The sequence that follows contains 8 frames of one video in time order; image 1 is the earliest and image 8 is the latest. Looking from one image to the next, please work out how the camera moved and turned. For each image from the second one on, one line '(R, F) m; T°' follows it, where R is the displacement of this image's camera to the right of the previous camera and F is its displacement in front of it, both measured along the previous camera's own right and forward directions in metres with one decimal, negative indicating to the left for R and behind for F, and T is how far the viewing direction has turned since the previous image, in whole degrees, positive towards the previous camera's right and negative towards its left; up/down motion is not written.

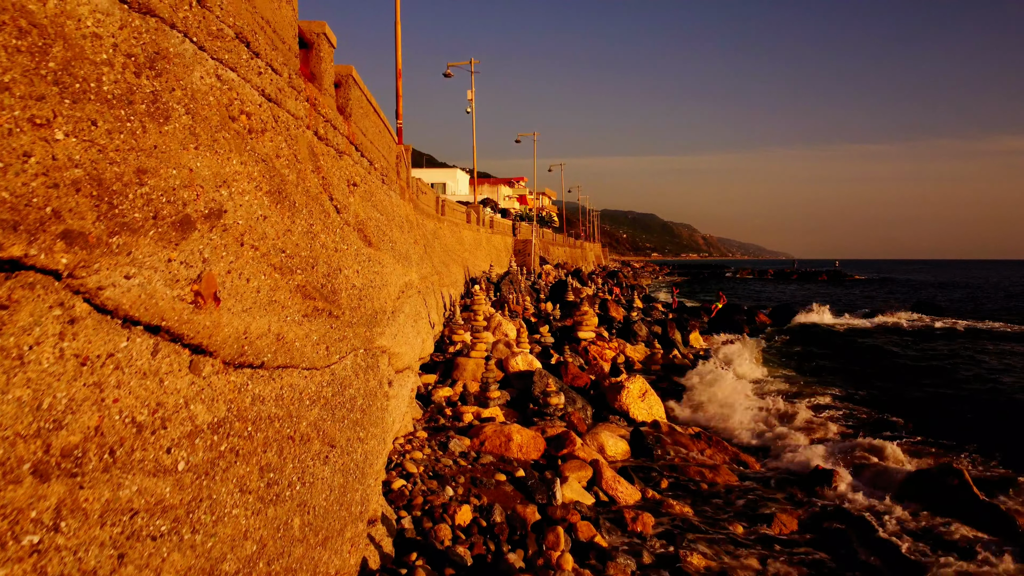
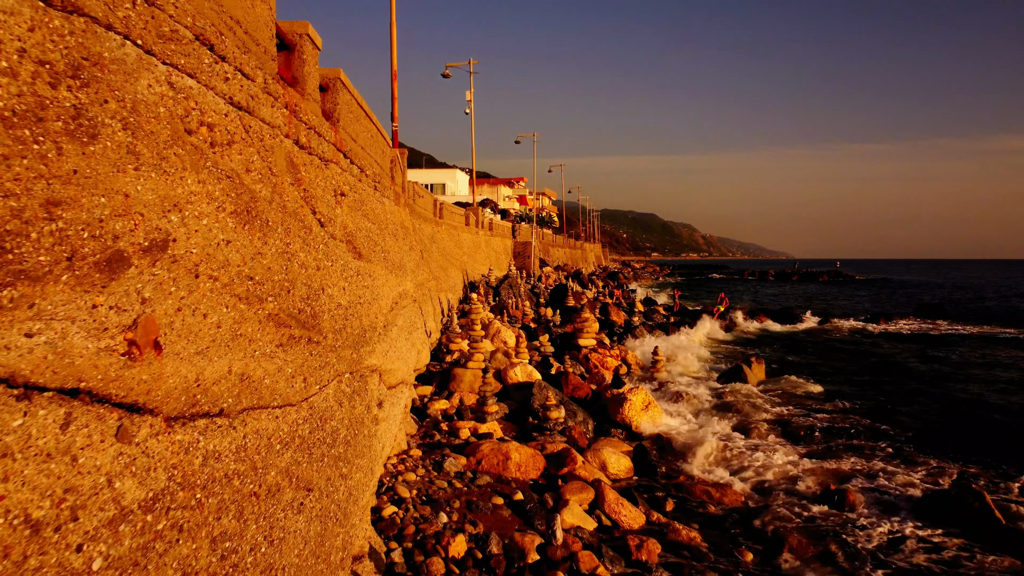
(0.0, +0.3) m; 0°
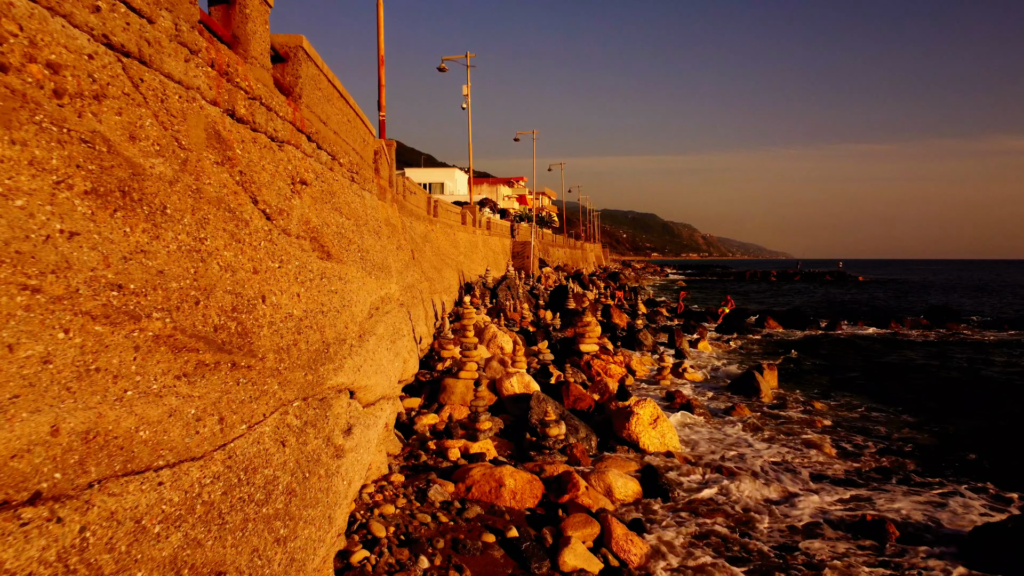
(+0.1, +0.8) m; 0°
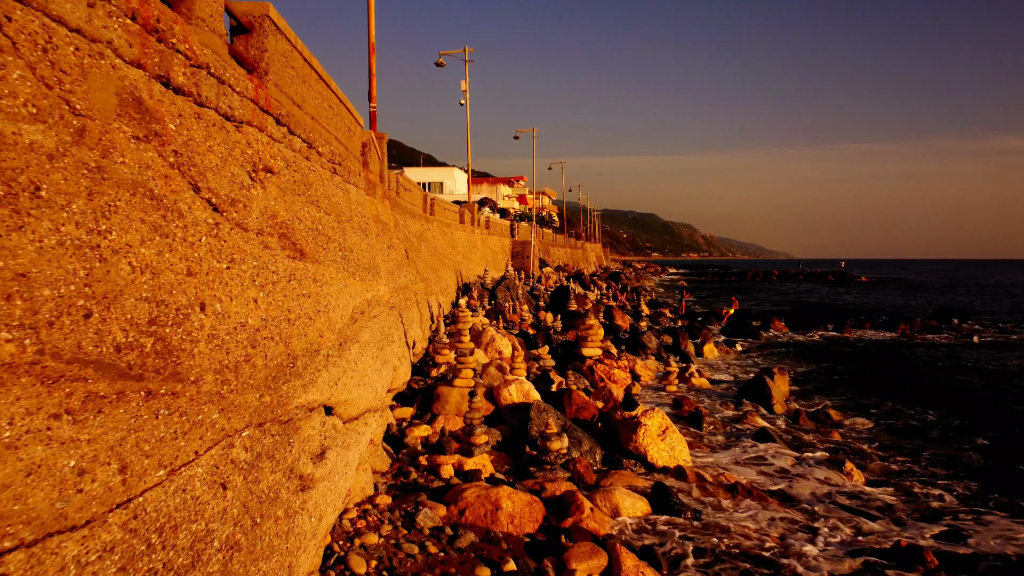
(0.0, +0.6) m; 0°
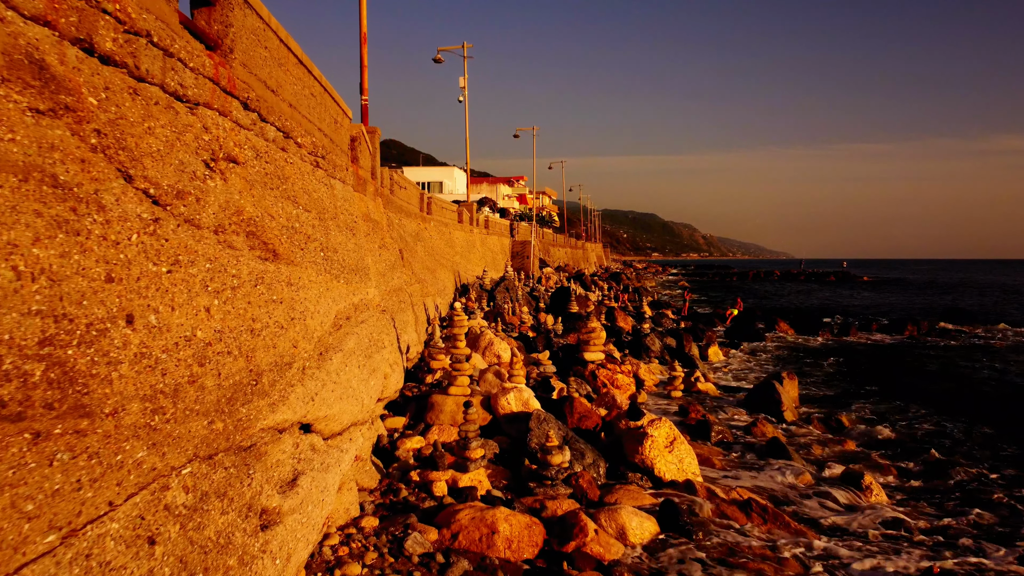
(0.0, +0.5) m; 0°
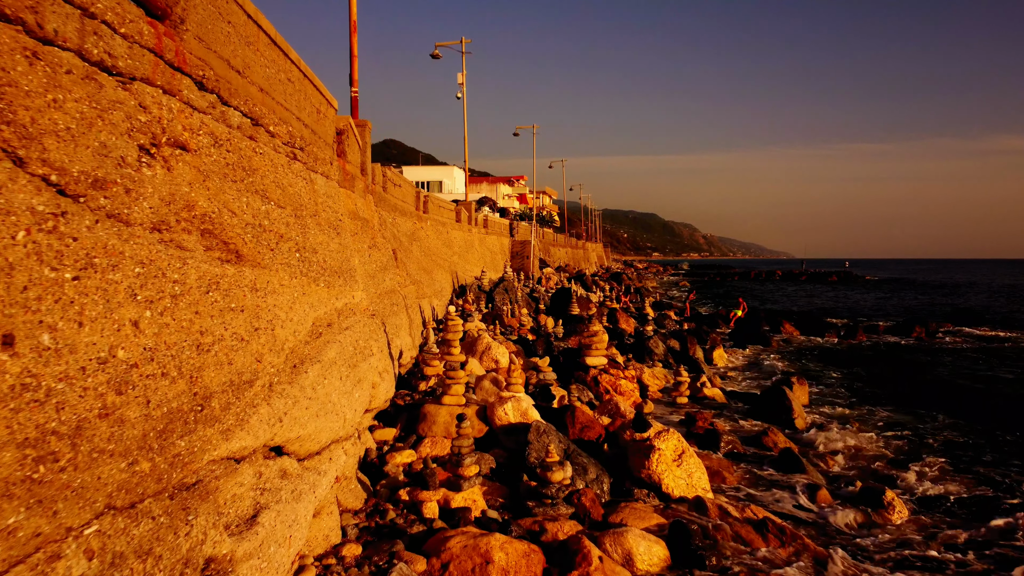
(0.0, +0.5) m; 0°
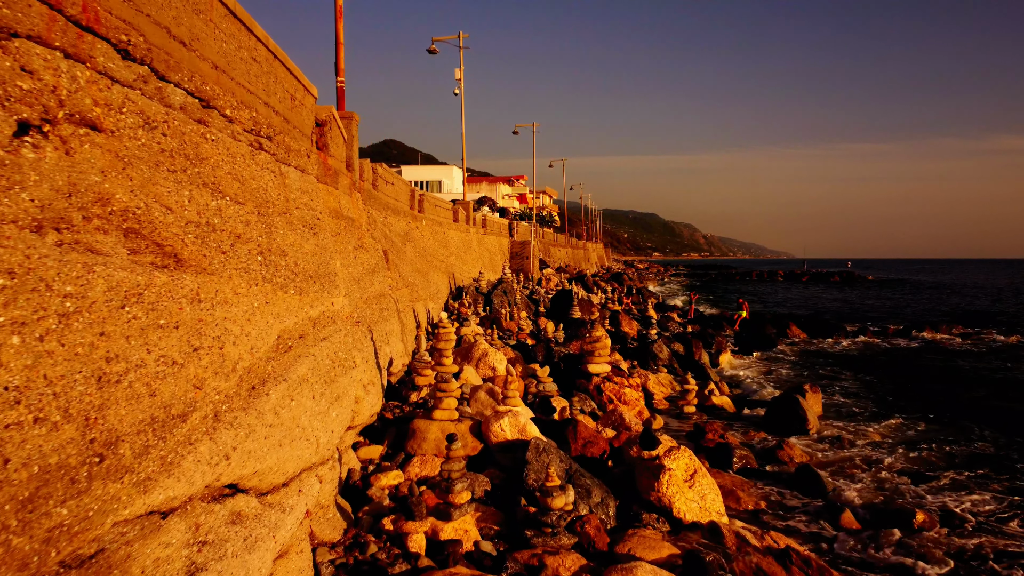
(0.0, +0.6) m; 0°
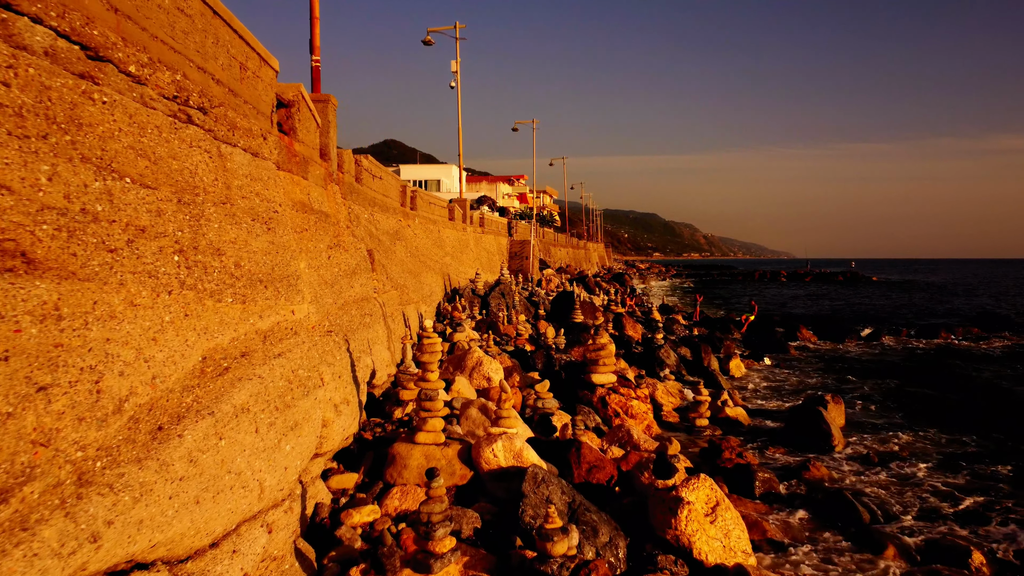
(+0.1, +0.9) m; 0°
